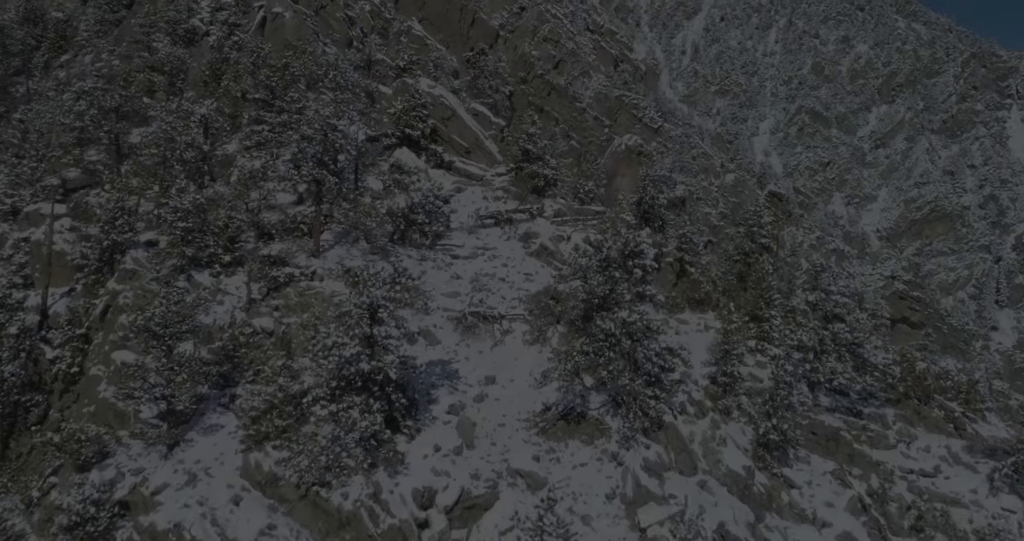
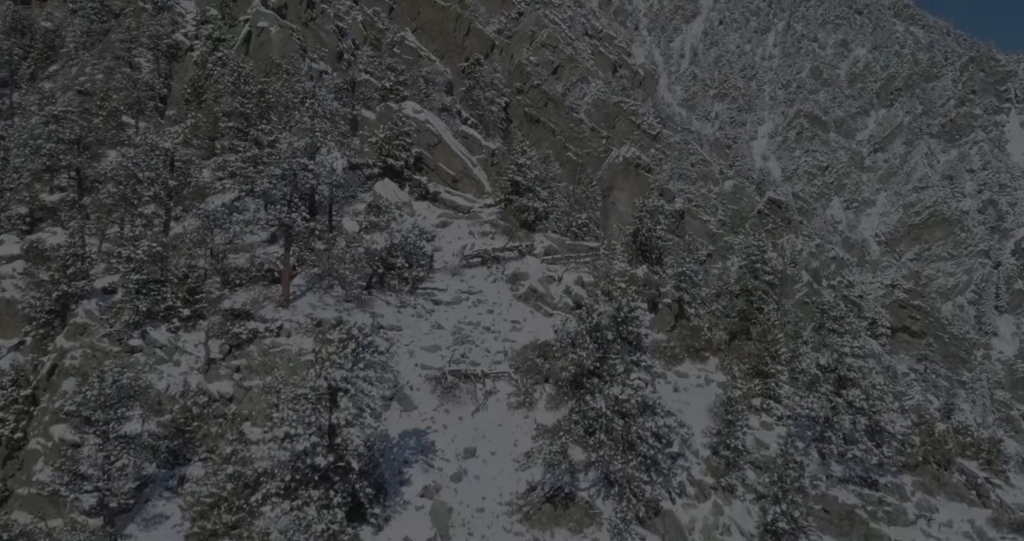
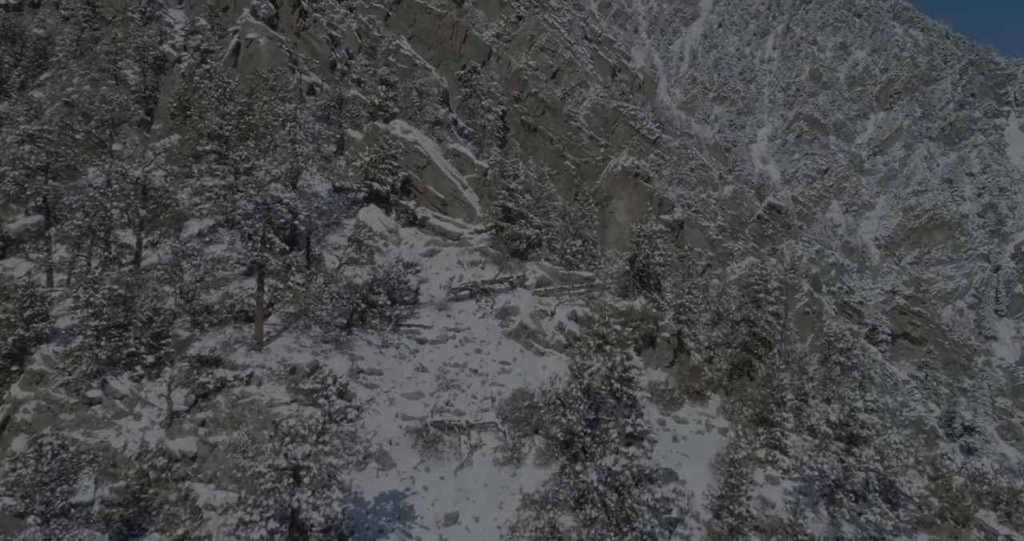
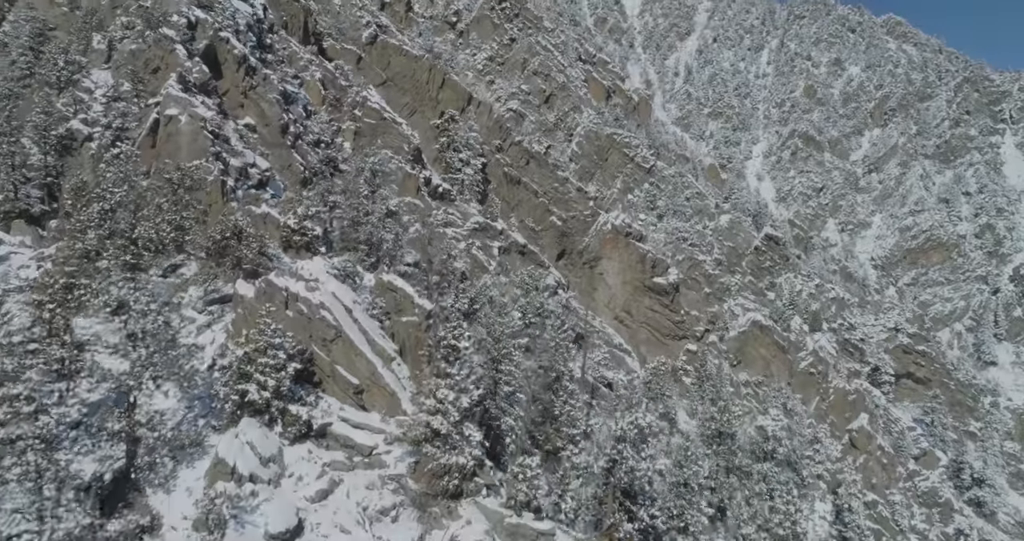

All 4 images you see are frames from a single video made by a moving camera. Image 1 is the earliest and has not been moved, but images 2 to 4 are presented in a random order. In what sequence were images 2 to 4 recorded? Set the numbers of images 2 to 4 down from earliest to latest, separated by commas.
2, 3, 4
